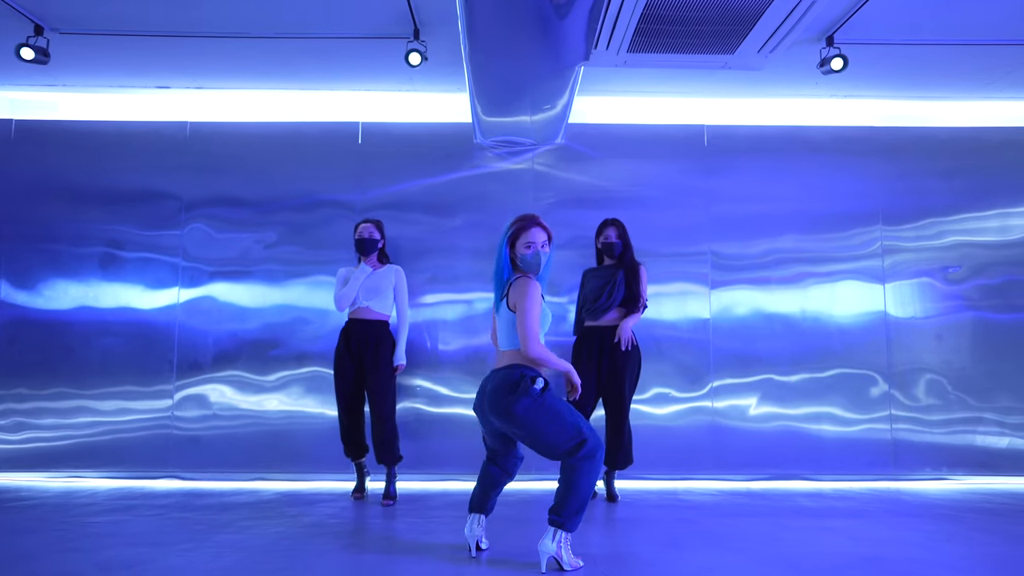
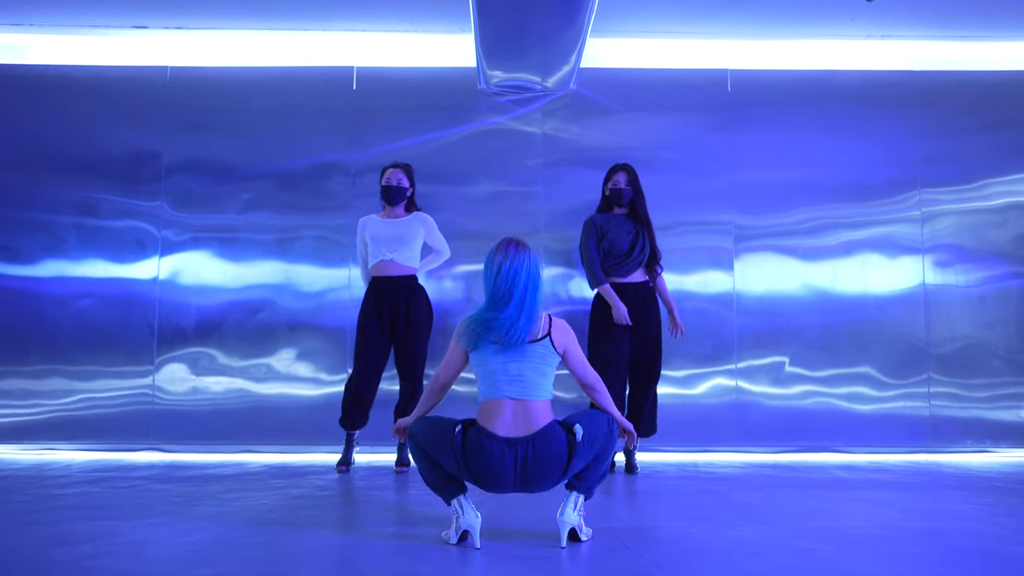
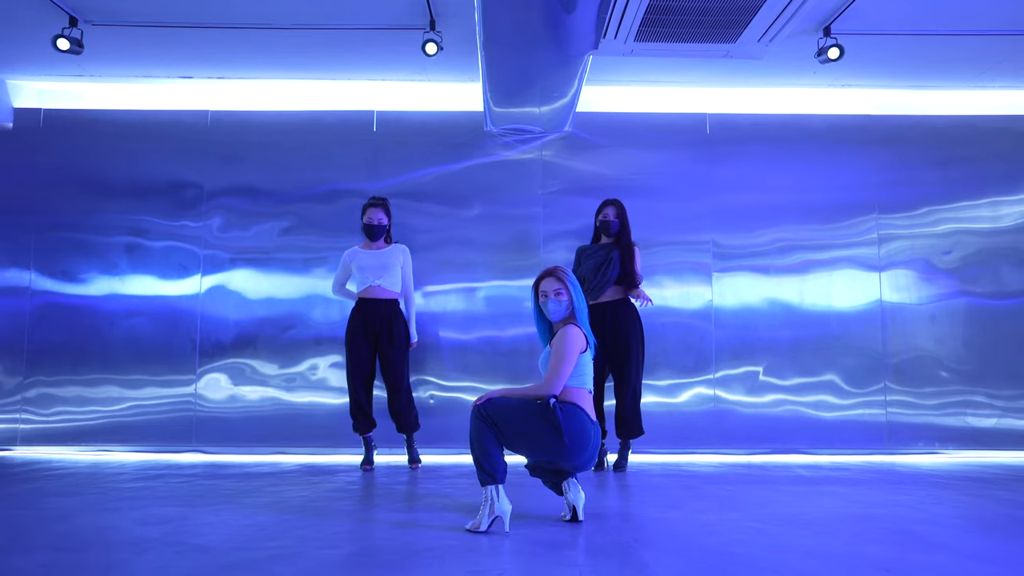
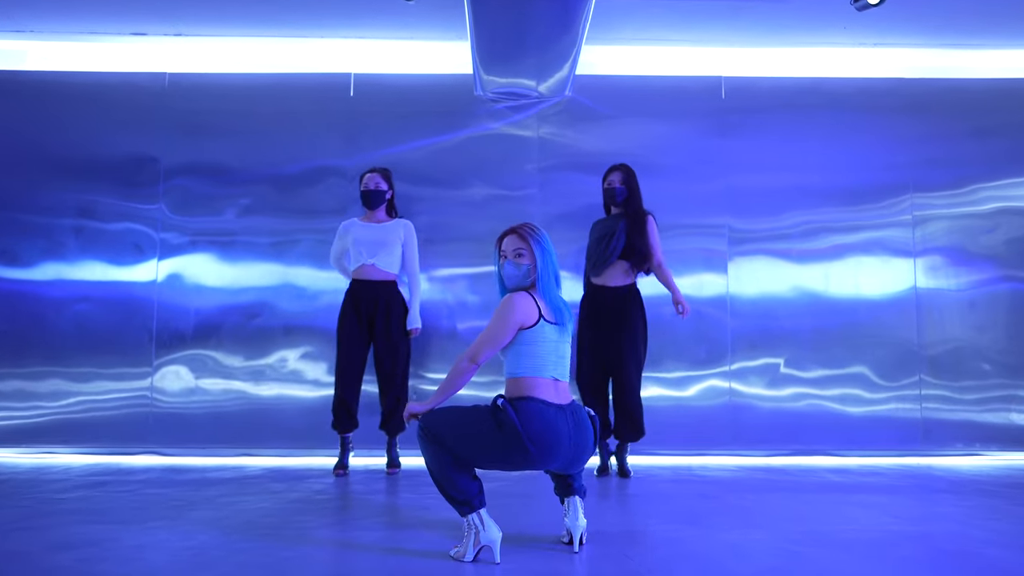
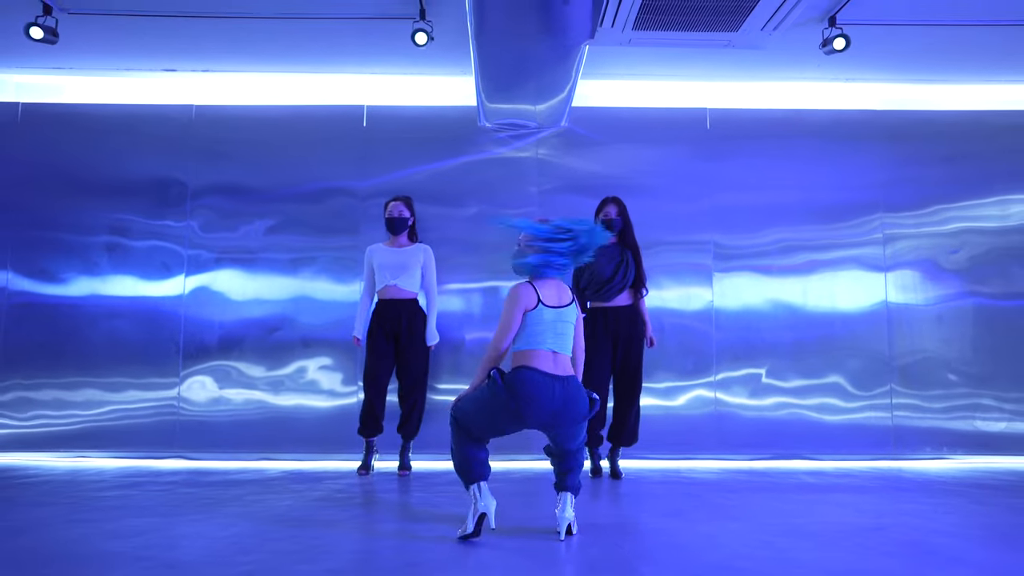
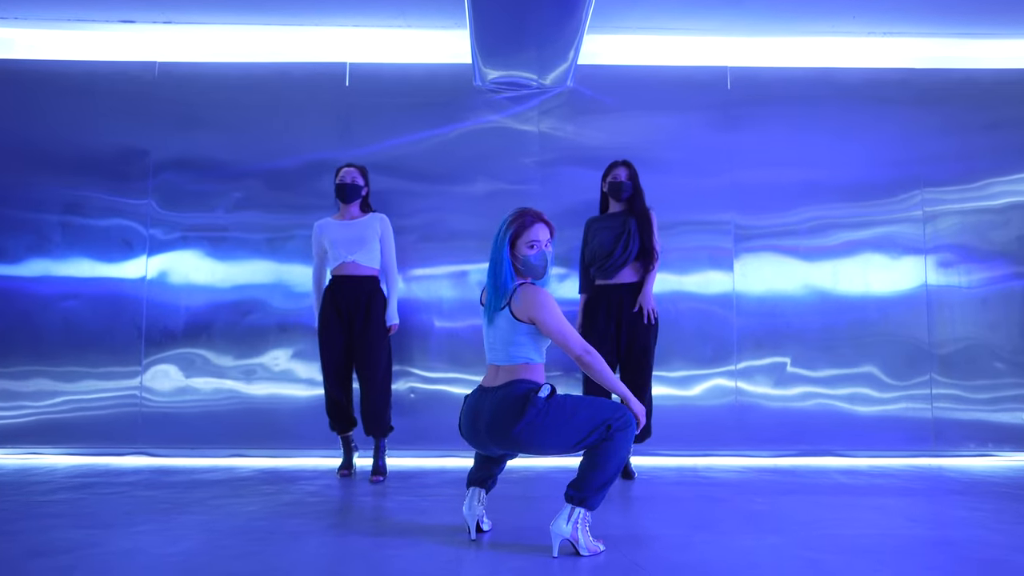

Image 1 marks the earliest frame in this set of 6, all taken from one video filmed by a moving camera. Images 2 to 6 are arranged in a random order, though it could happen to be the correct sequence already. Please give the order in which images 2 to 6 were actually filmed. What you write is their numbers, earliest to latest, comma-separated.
6, 5, 4, 3, 2
